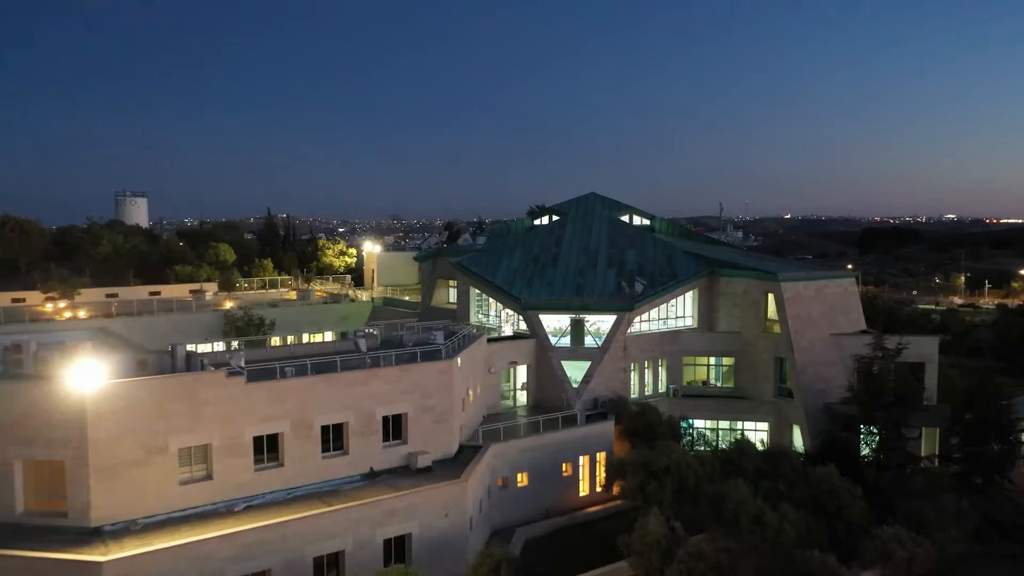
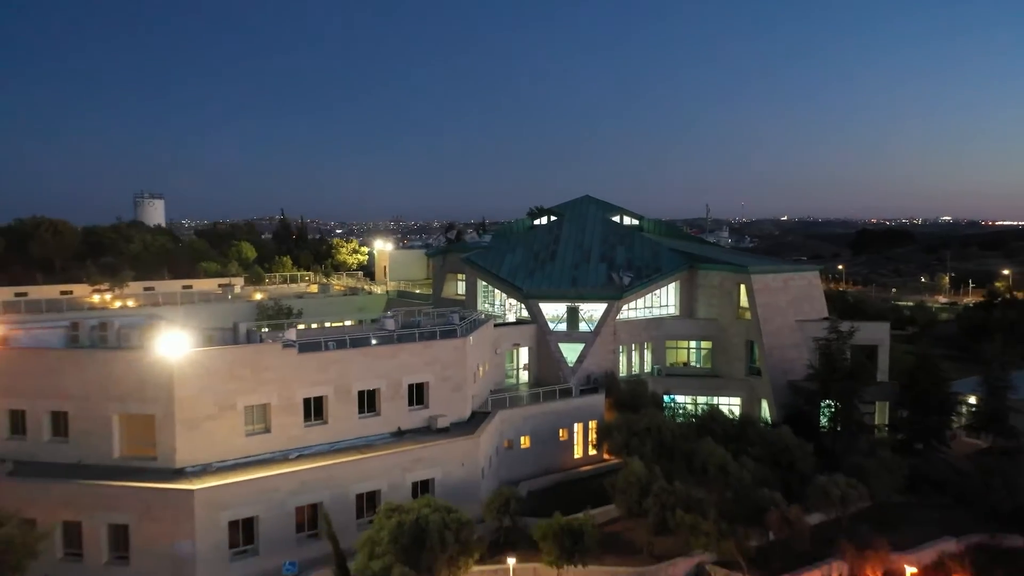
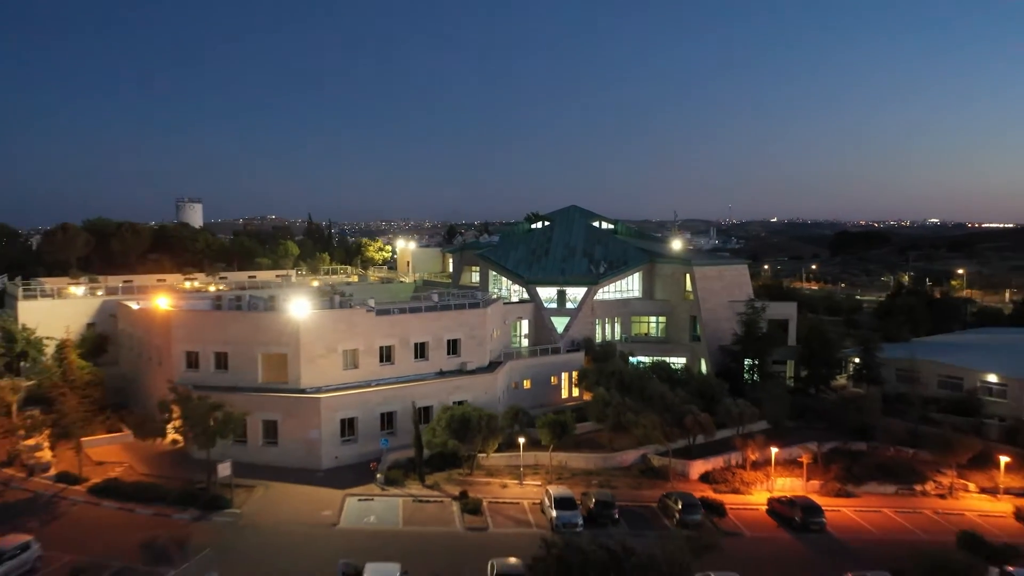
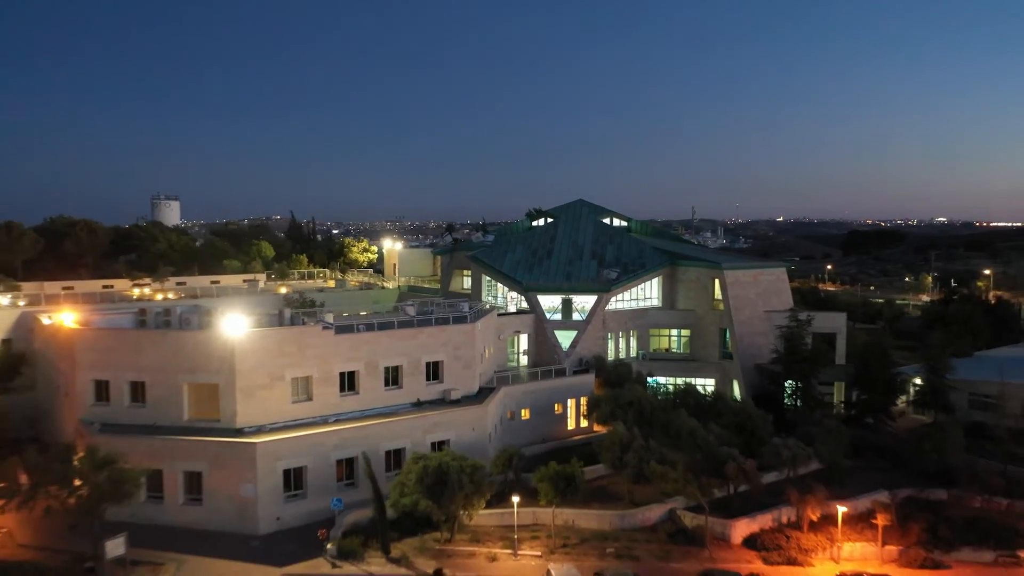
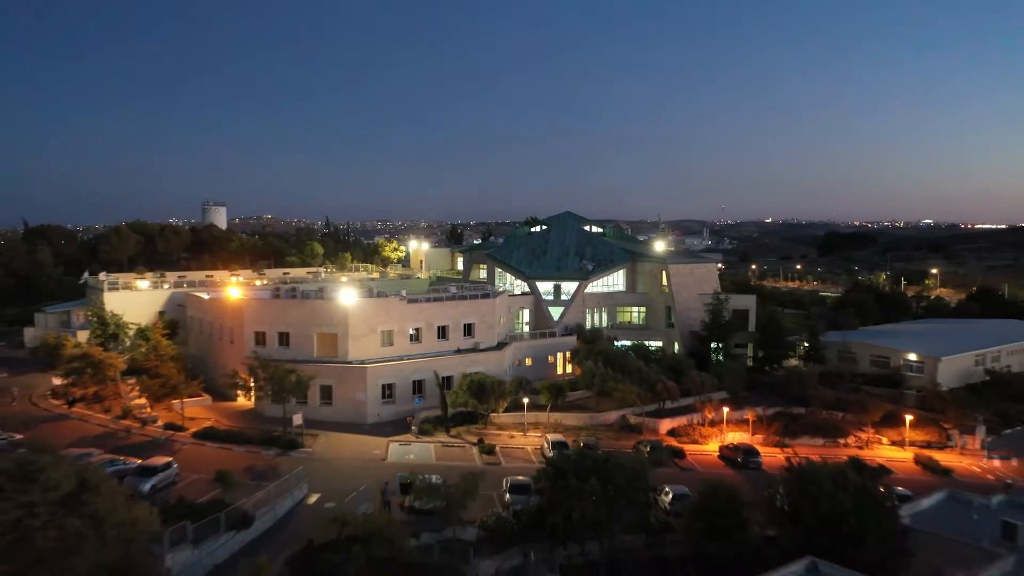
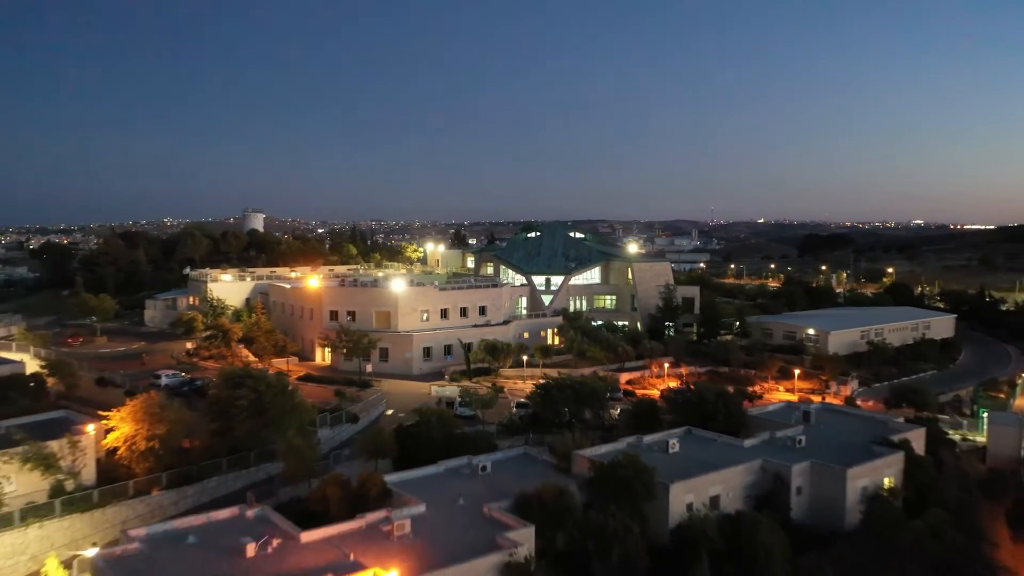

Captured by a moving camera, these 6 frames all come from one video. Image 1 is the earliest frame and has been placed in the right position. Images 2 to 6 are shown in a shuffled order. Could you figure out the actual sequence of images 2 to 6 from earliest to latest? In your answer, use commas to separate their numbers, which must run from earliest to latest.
2, 4, 3, 5, 6
